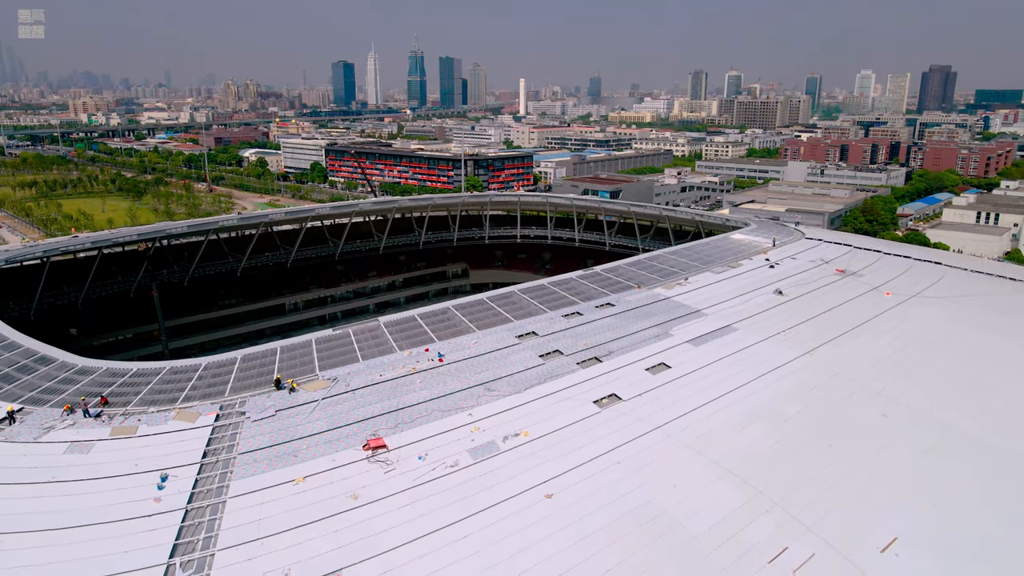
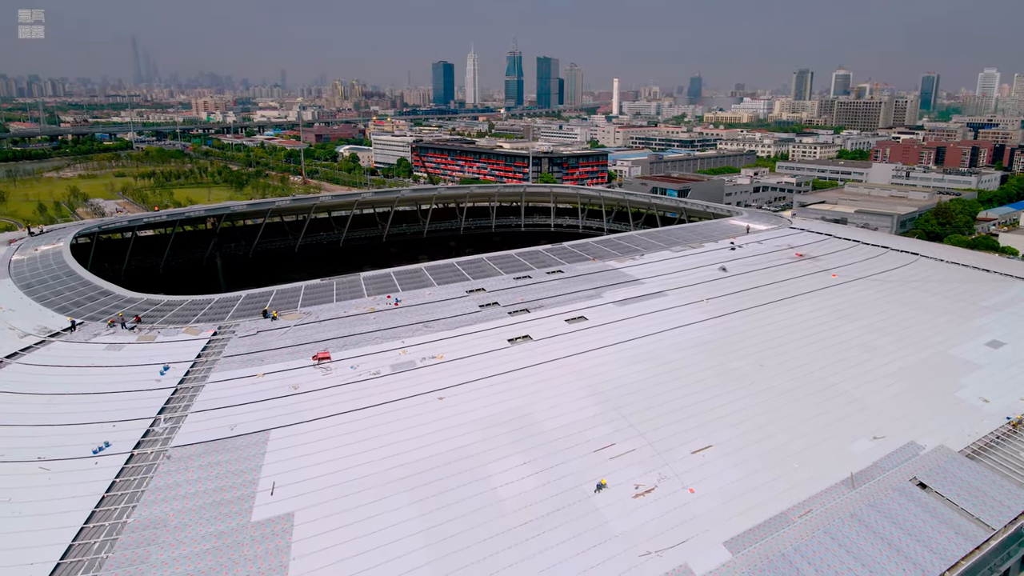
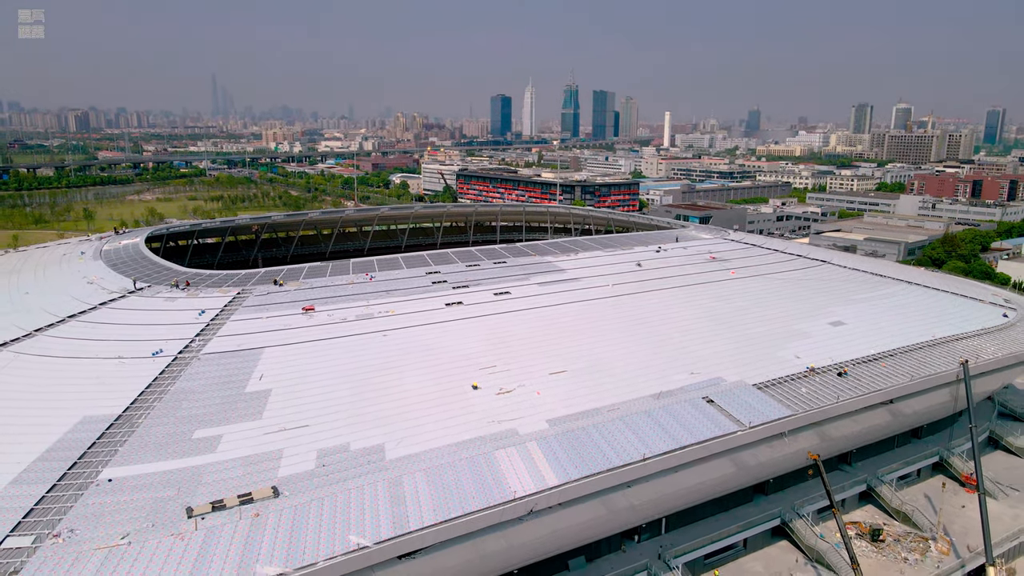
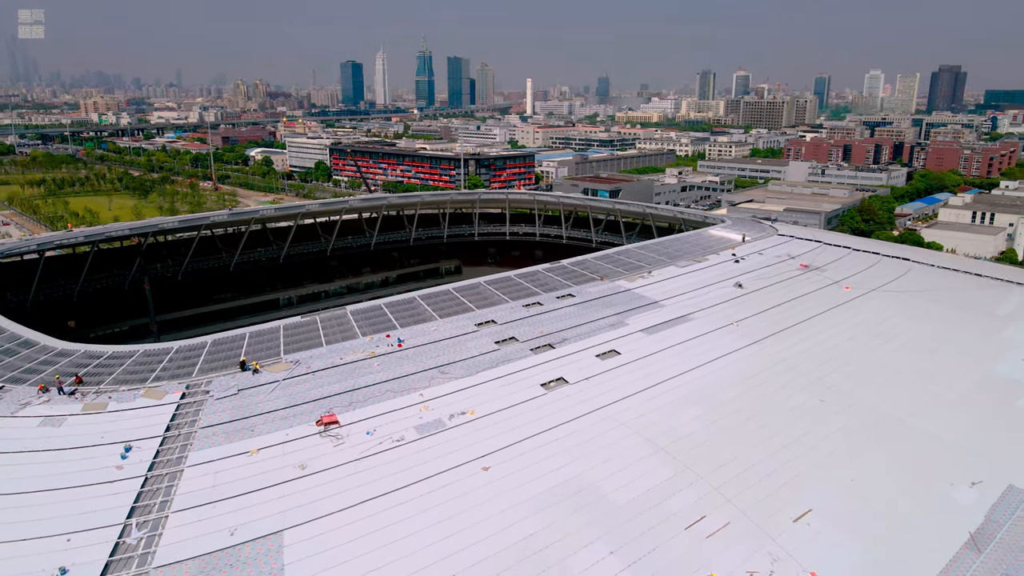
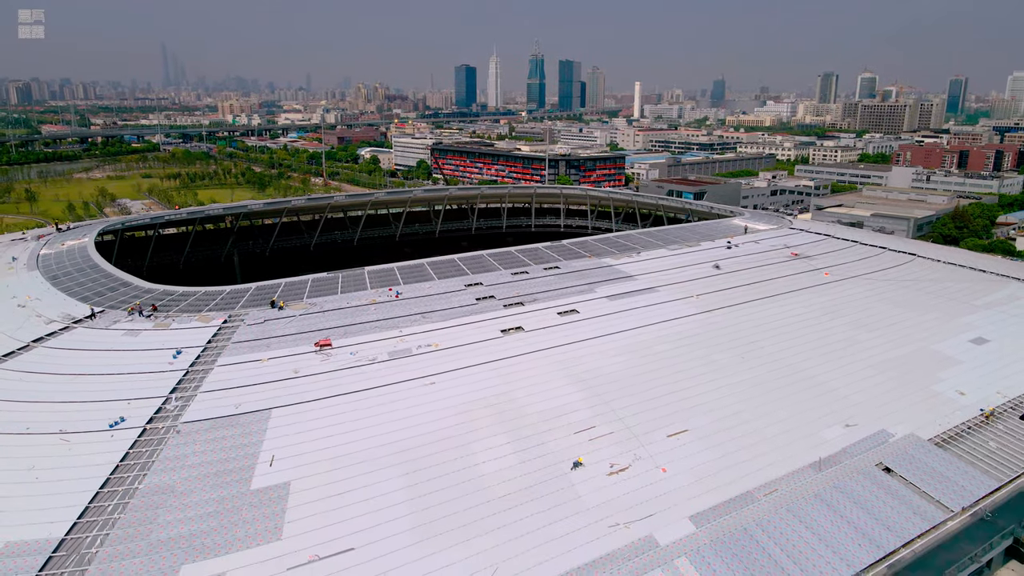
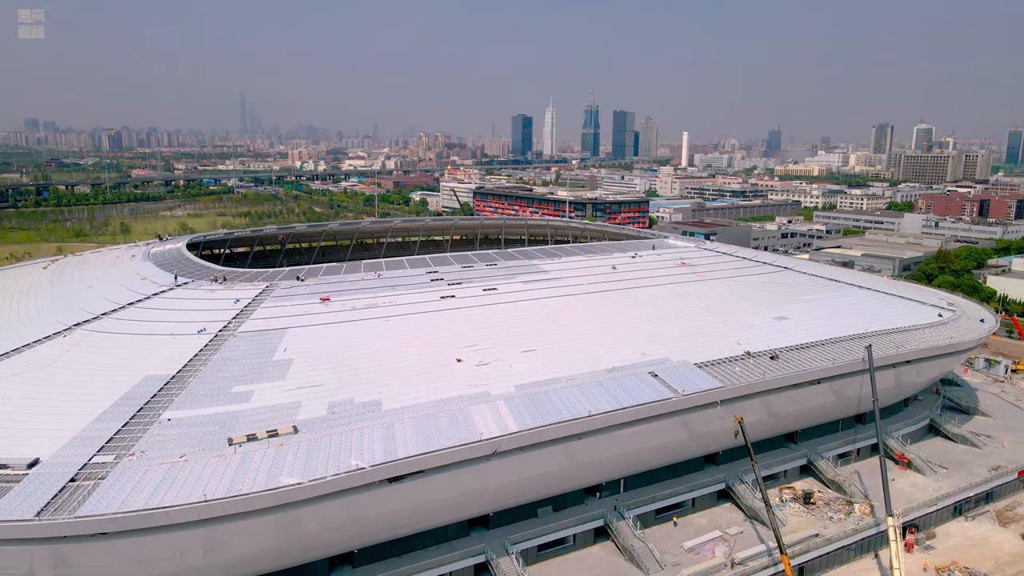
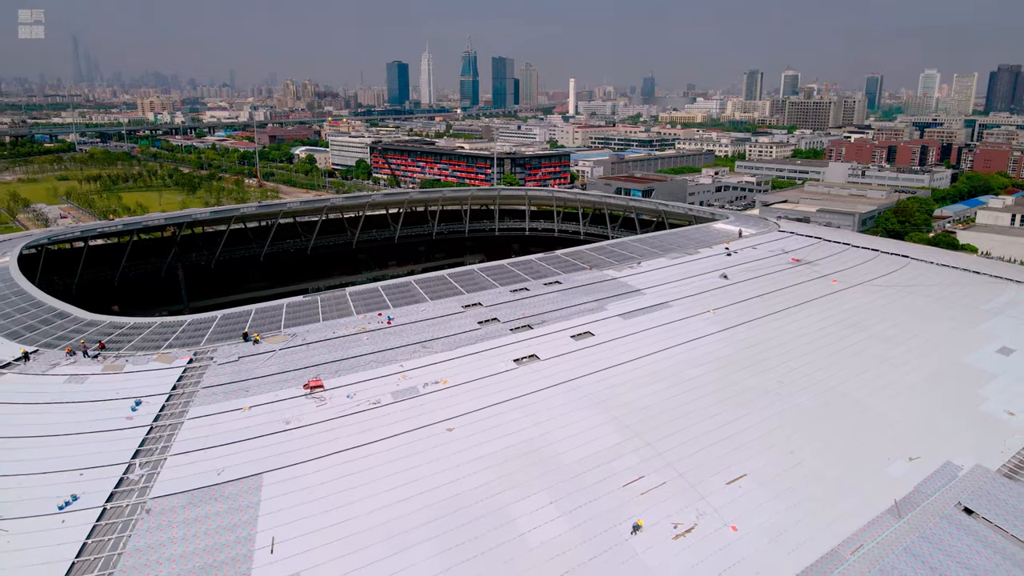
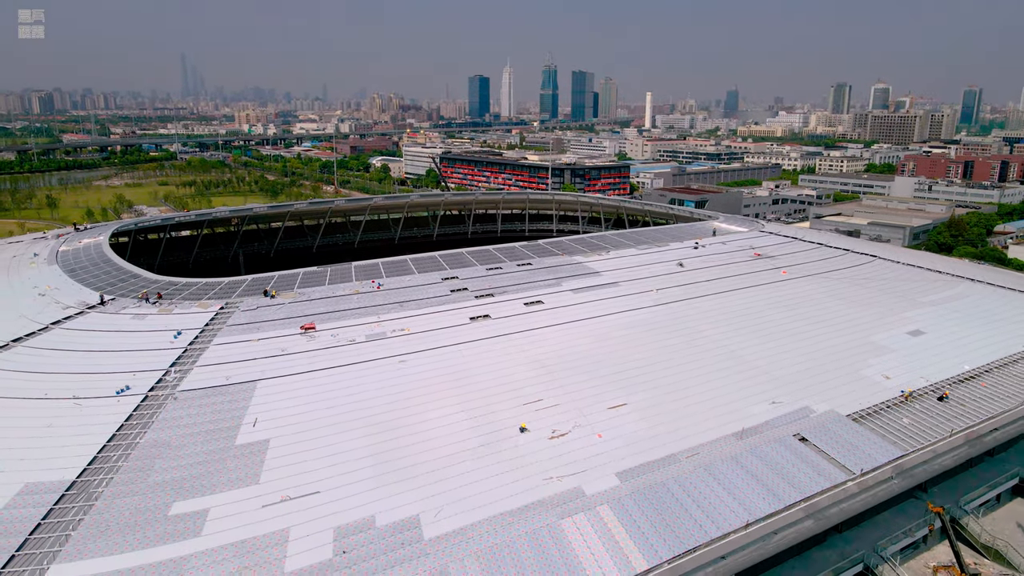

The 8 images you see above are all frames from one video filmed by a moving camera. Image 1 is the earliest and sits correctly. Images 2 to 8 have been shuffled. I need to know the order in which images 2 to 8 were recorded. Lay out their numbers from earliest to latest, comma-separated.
4, 7, 2, 5, 8, 3, 6
